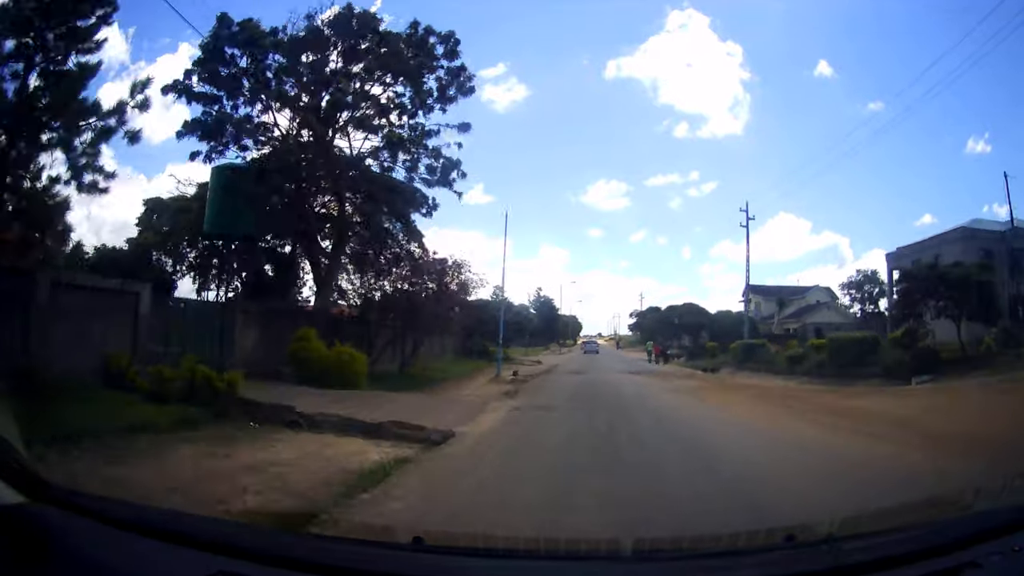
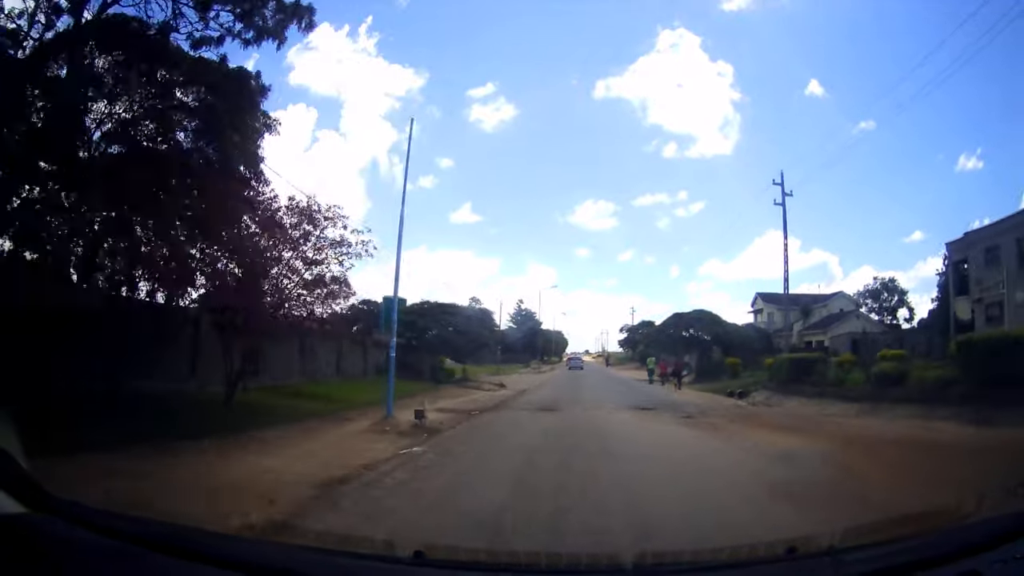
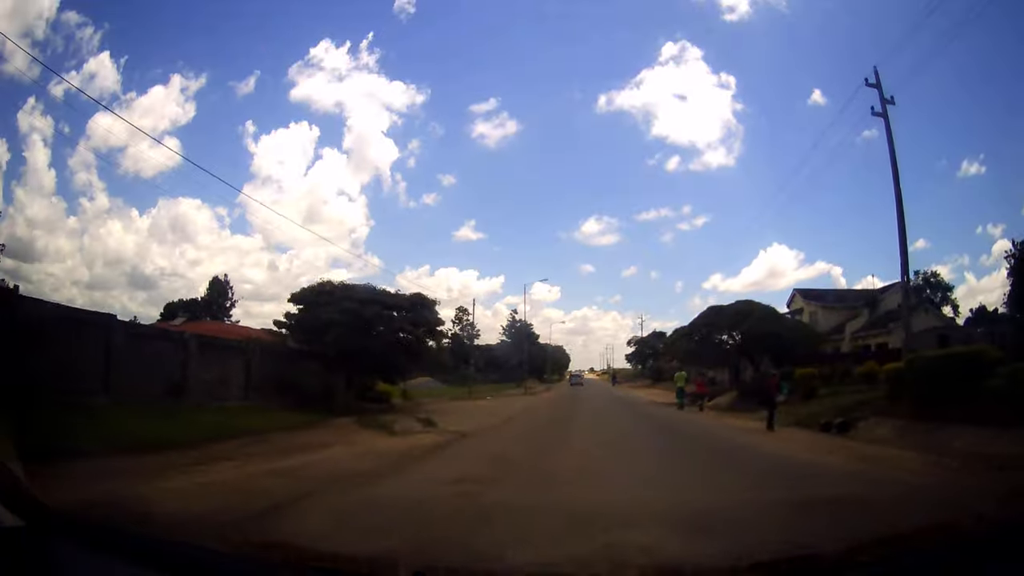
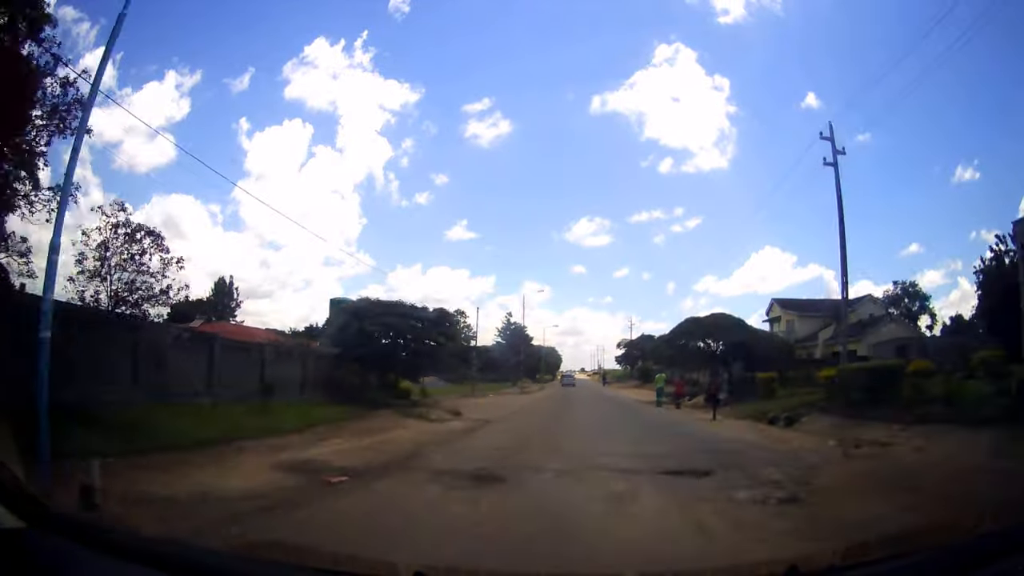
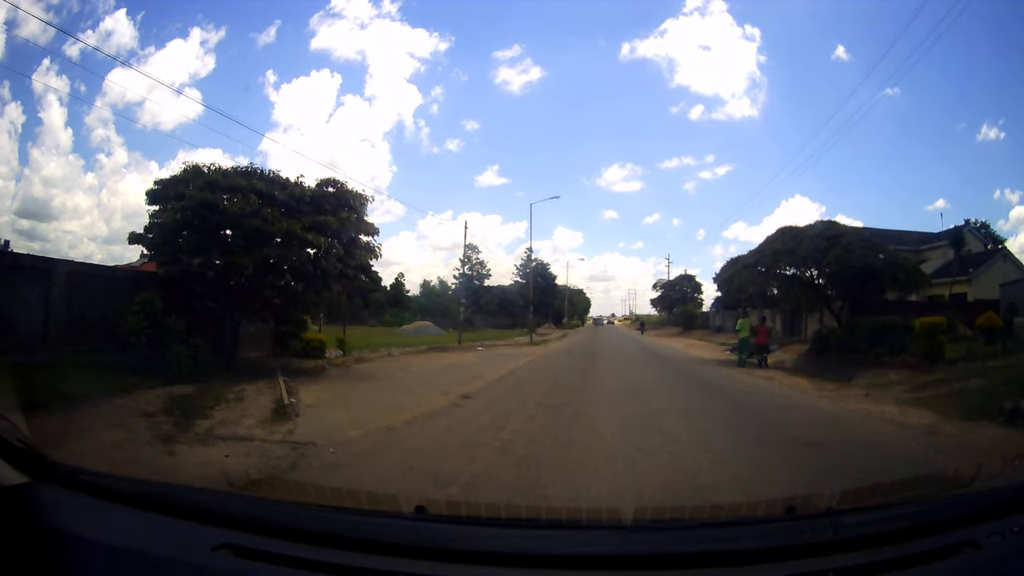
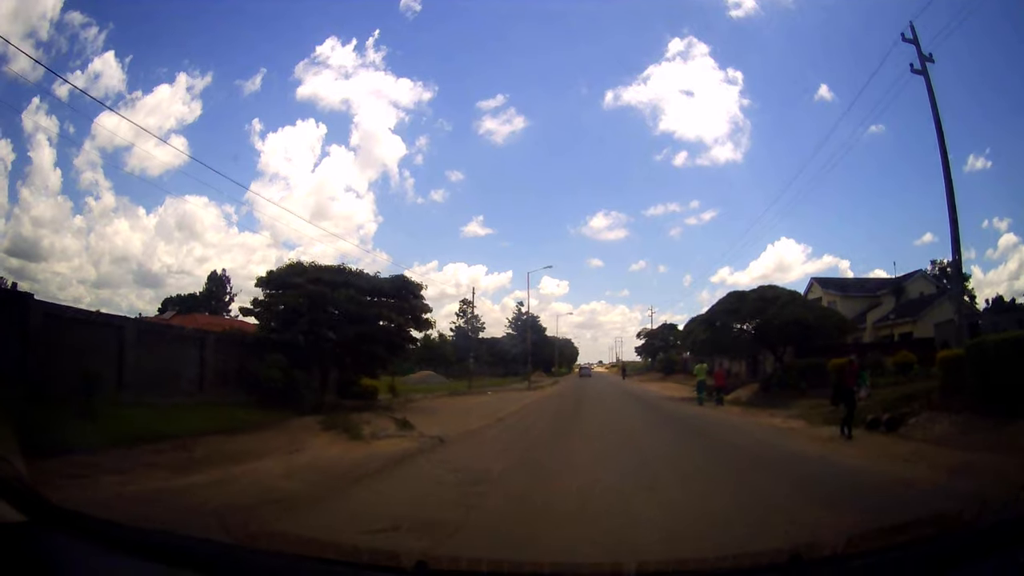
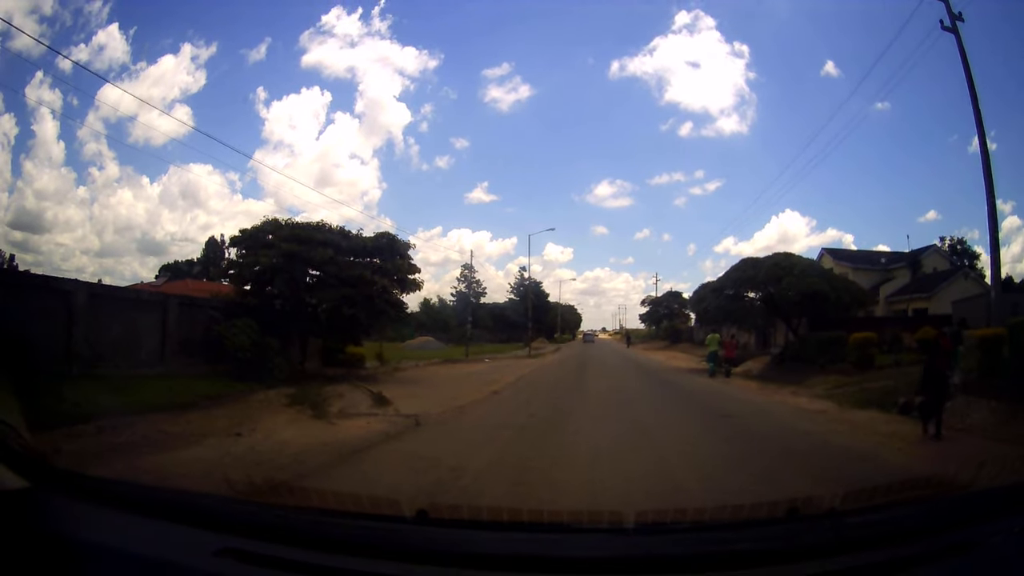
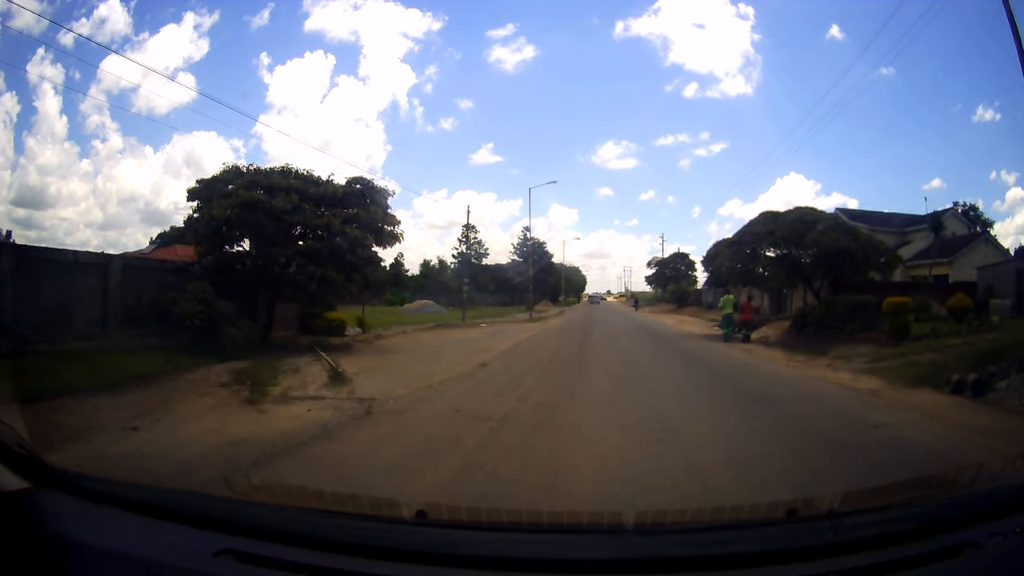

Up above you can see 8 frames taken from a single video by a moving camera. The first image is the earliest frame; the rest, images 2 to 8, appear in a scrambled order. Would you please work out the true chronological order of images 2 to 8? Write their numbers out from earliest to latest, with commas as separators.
2, 4, 3, 6, 7, 8, 5
